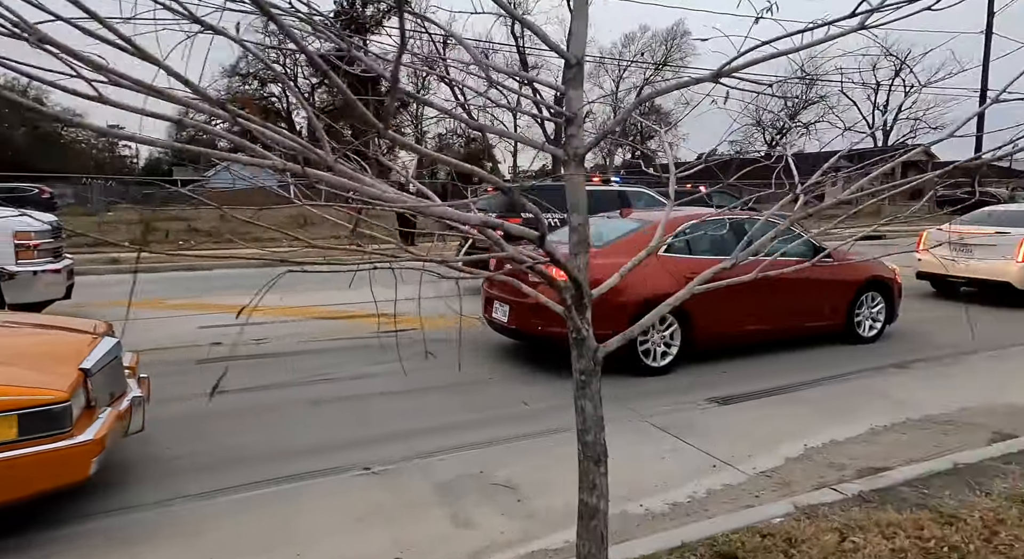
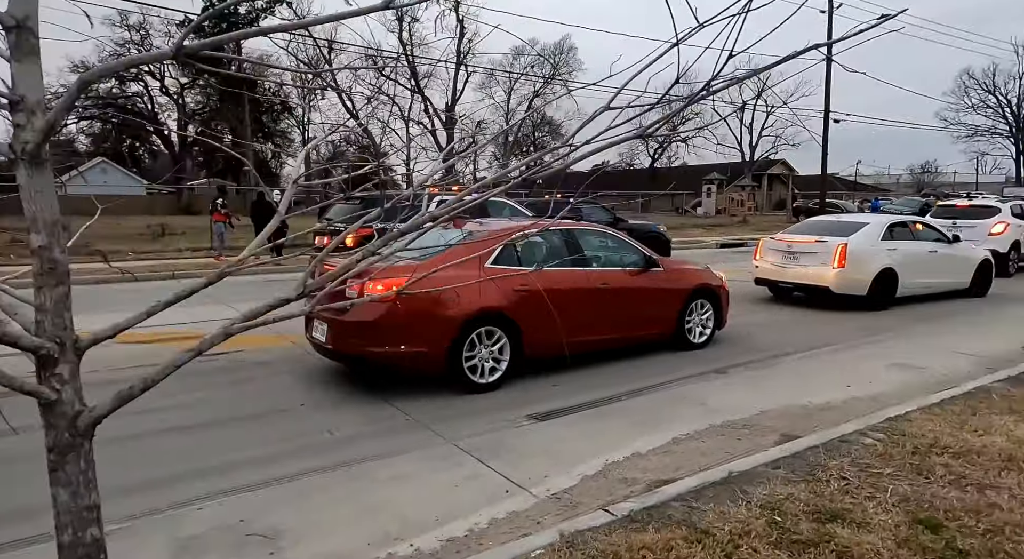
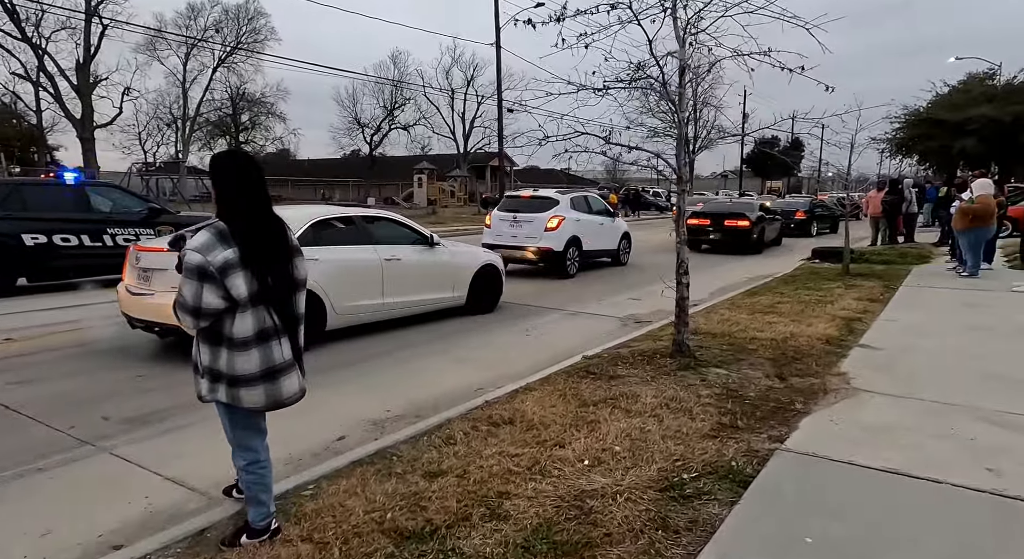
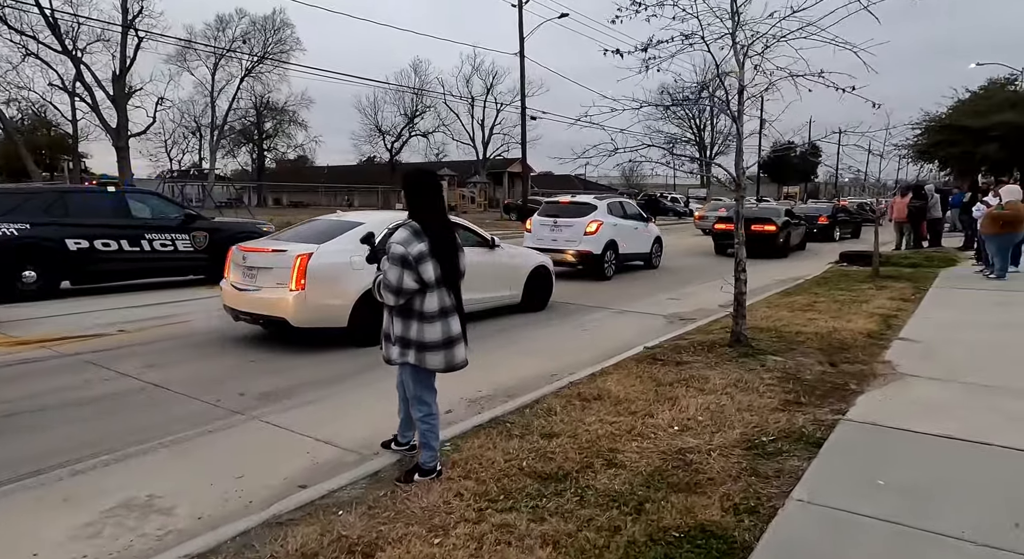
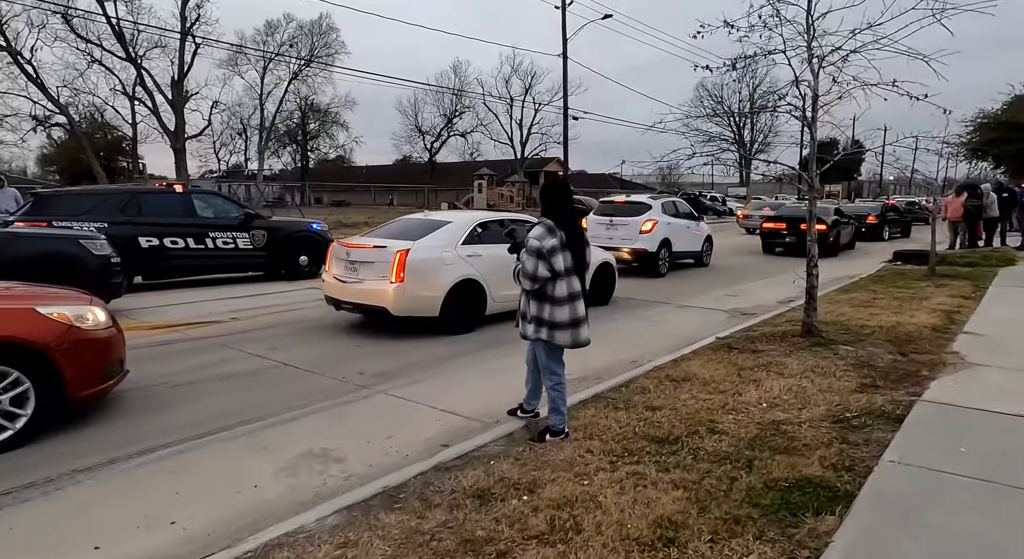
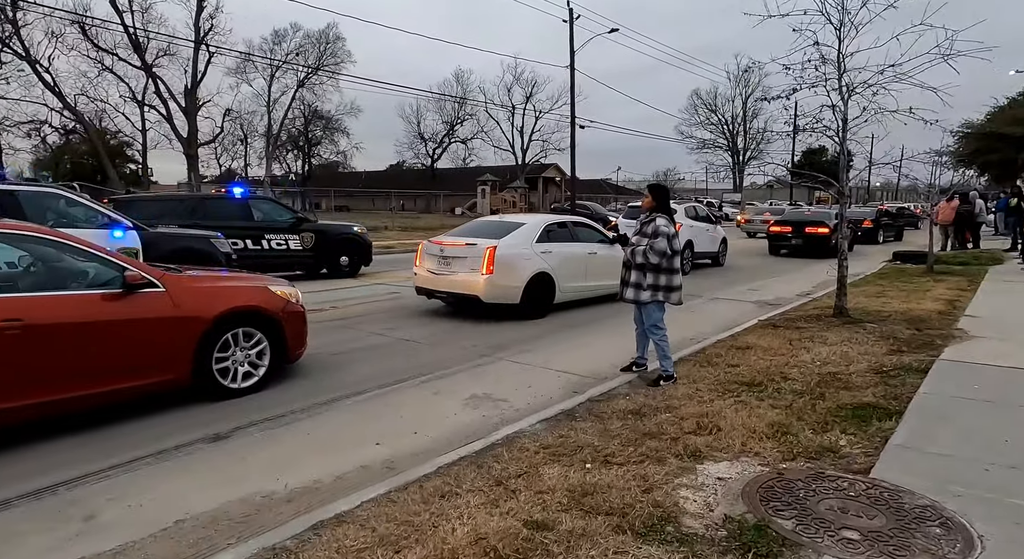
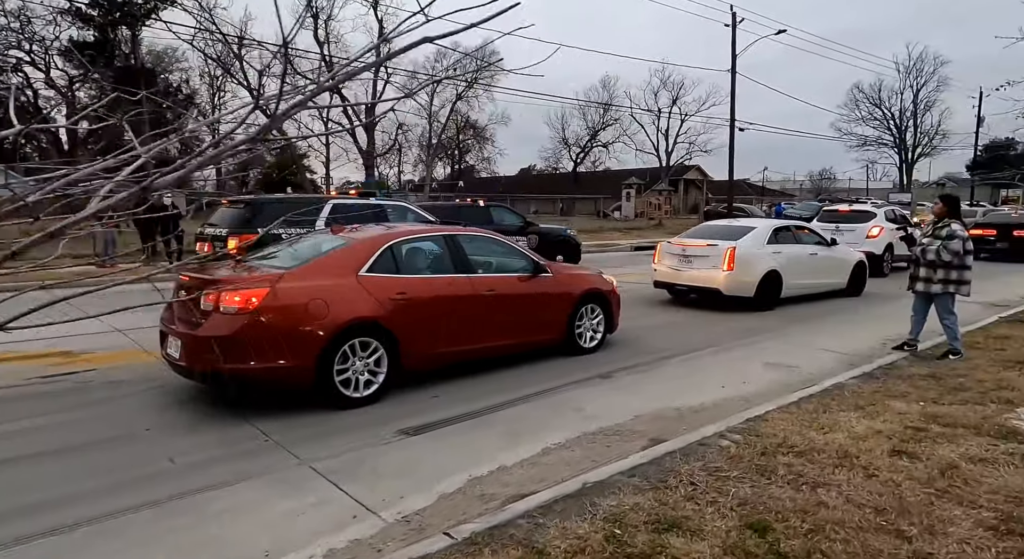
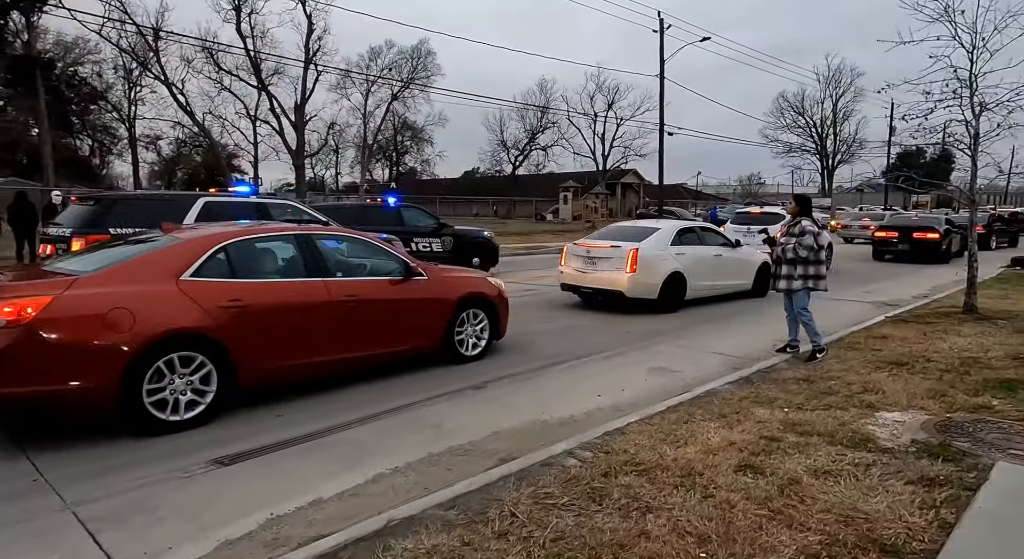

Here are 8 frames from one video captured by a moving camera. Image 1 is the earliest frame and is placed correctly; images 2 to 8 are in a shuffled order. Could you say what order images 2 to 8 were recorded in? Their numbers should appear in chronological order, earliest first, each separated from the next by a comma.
2, 7, 8, 6, 5, 4, 3
